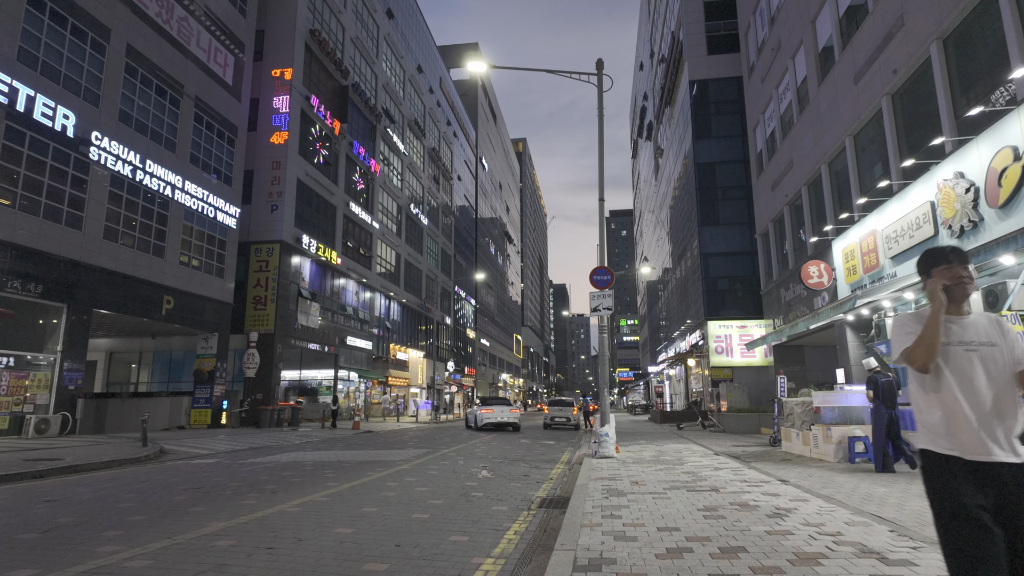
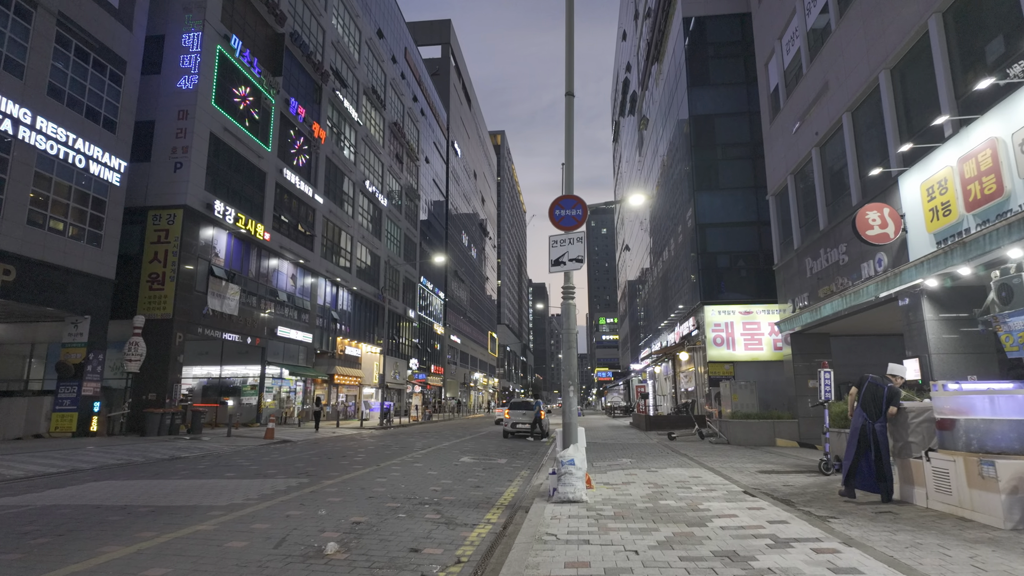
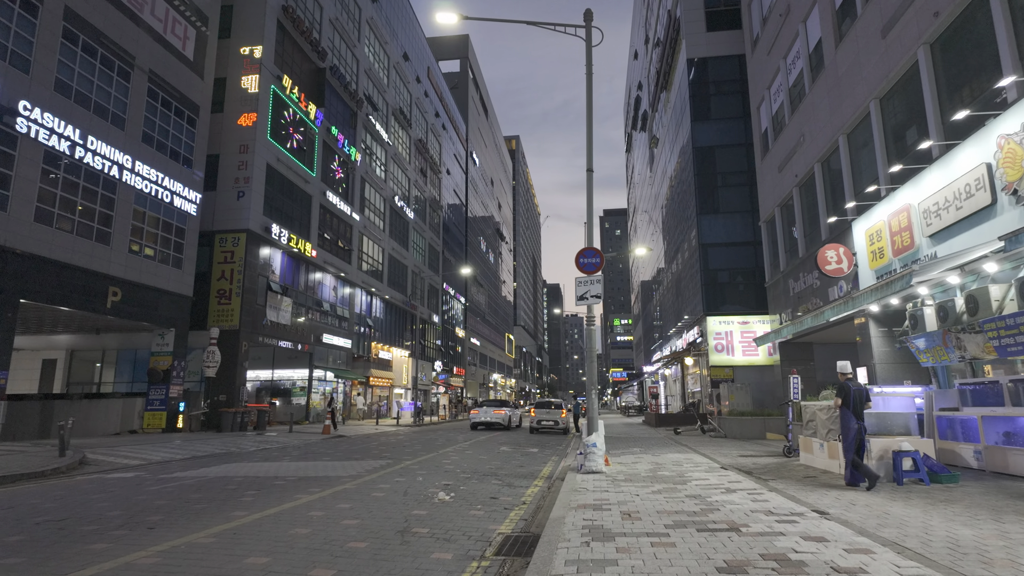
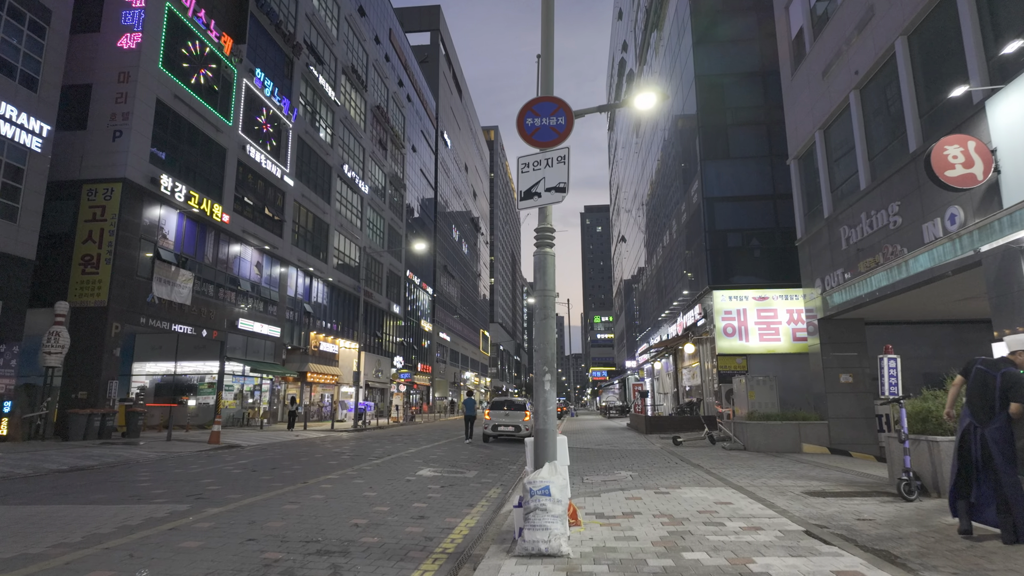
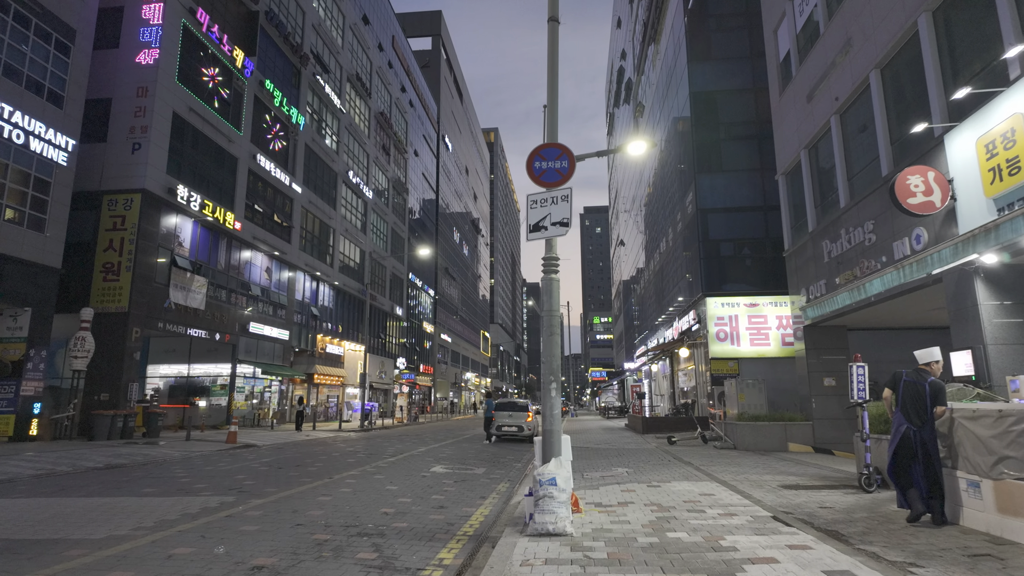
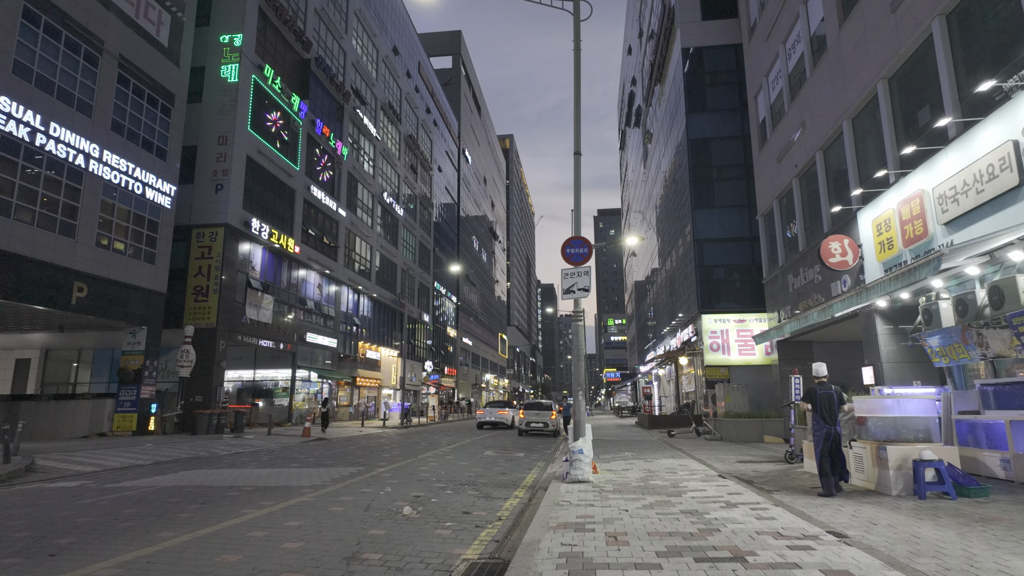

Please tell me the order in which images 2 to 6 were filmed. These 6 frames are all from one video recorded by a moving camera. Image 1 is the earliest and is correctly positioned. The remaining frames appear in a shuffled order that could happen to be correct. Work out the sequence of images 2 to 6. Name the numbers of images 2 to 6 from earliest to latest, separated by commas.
3, 6, 2, 5, 4
